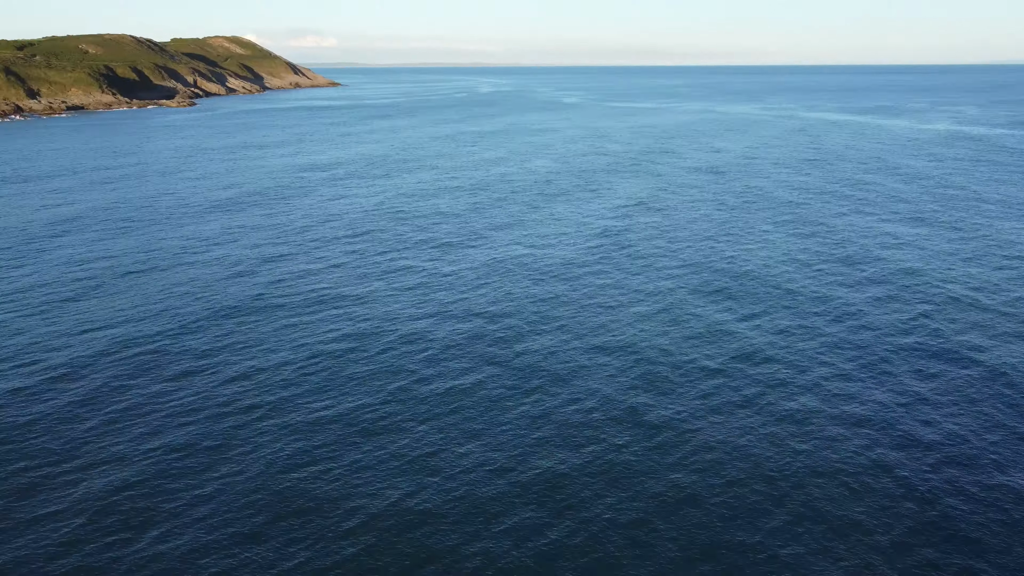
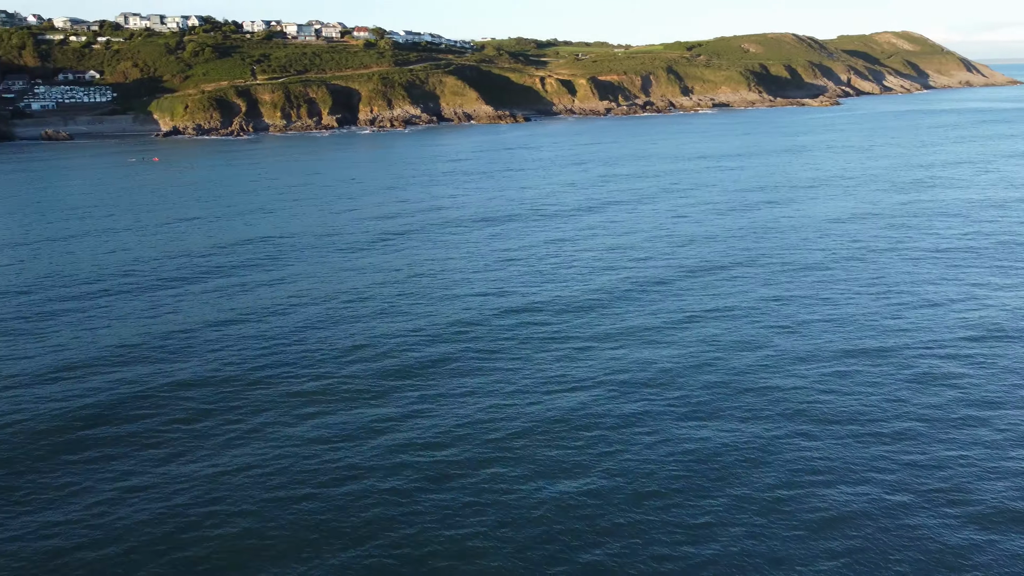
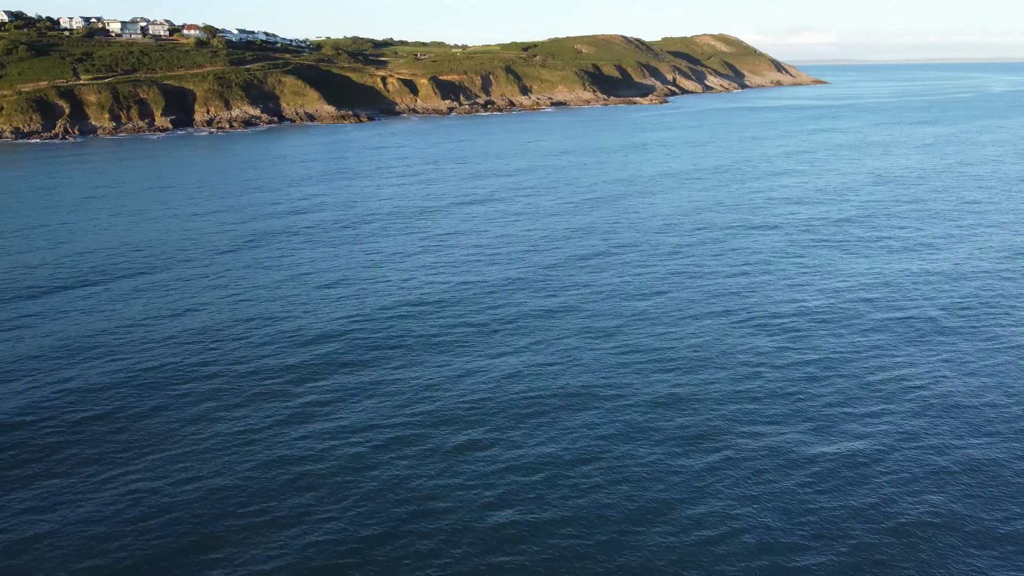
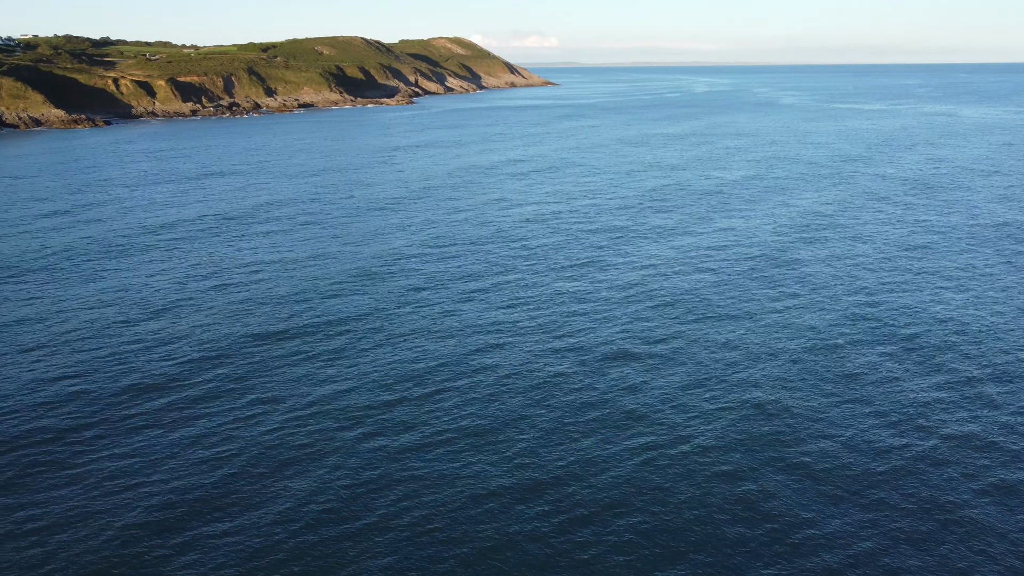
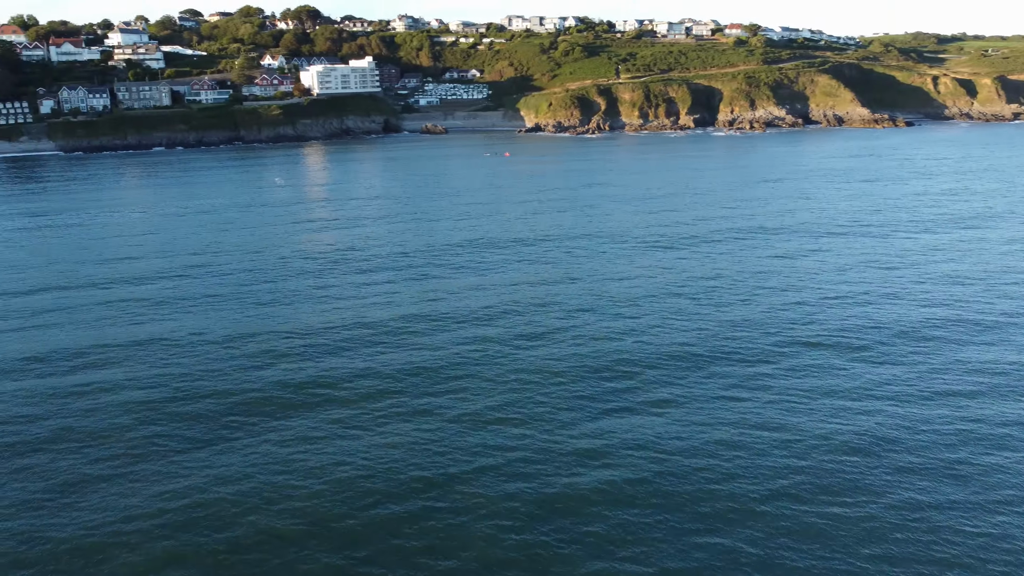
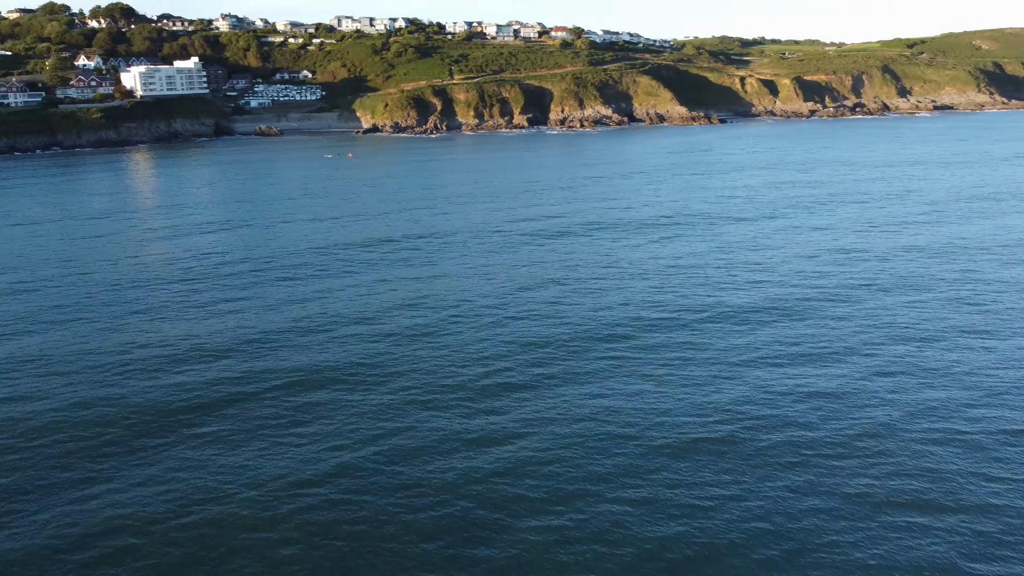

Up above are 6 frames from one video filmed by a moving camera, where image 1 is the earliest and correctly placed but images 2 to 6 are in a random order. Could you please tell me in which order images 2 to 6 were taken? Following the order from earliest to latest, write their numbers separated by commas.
4, 3, 2, 6, 5
